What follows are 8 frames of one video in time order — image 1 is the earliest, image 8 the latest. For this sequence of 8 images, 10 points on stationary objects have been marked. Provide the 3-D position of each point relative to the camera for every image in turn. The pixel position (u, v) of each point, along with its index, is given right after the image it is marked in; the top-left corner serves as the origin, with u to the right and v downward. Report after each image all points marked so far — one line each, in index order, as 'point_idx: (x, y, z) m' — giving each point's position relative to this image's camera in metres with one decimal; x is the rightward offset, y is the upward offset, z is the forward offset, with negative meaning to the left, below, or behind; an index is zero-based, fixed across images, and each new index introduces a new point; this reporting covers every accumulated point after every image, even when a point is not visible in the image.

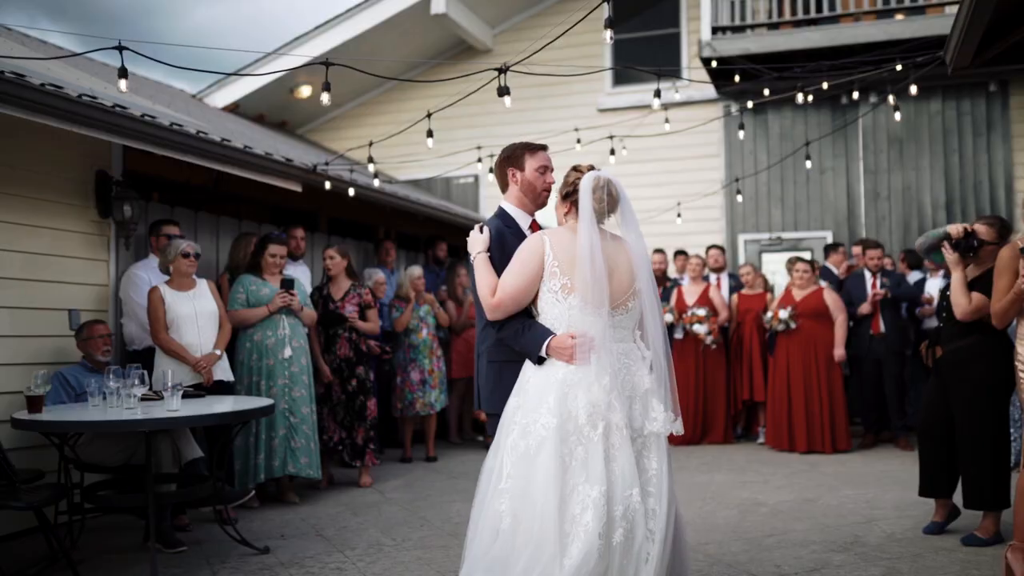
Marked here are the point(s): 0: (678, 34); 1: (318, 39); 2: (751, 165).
0: (+1.9, +2.9, +11.3) m
1: (-2.2, +2.7, +10.8) m
2: (+2.6, +1.3, +10.7) m
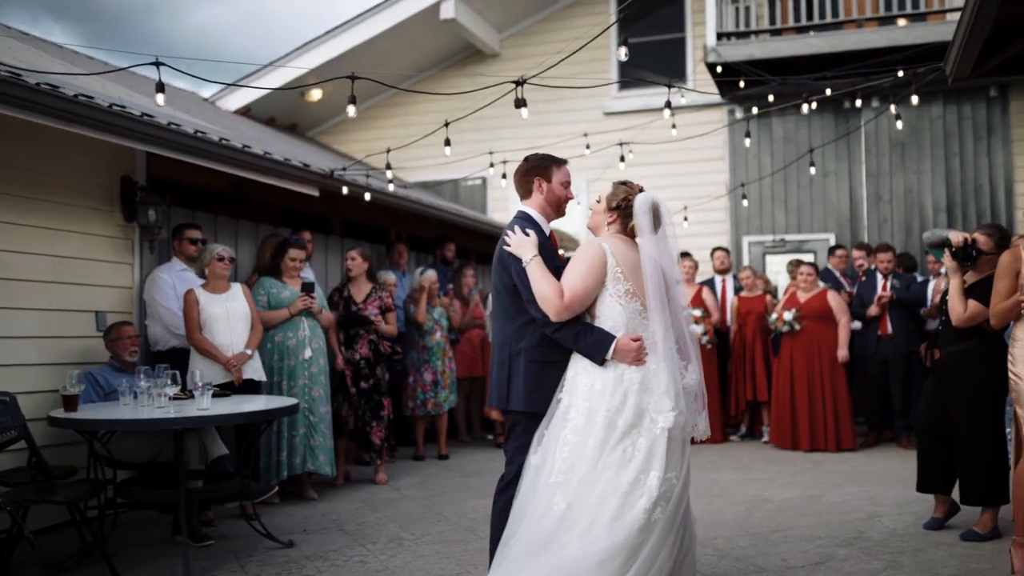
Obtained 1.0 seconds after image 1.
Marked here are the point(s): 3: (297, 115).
0: (+2.0, +2.9, +11.4) m
1: (-2.1, +2.7, +11.0) m
2: (+2.7, +1.3, +10.8) m
3: (-2.6, +2.1, +12.1) m
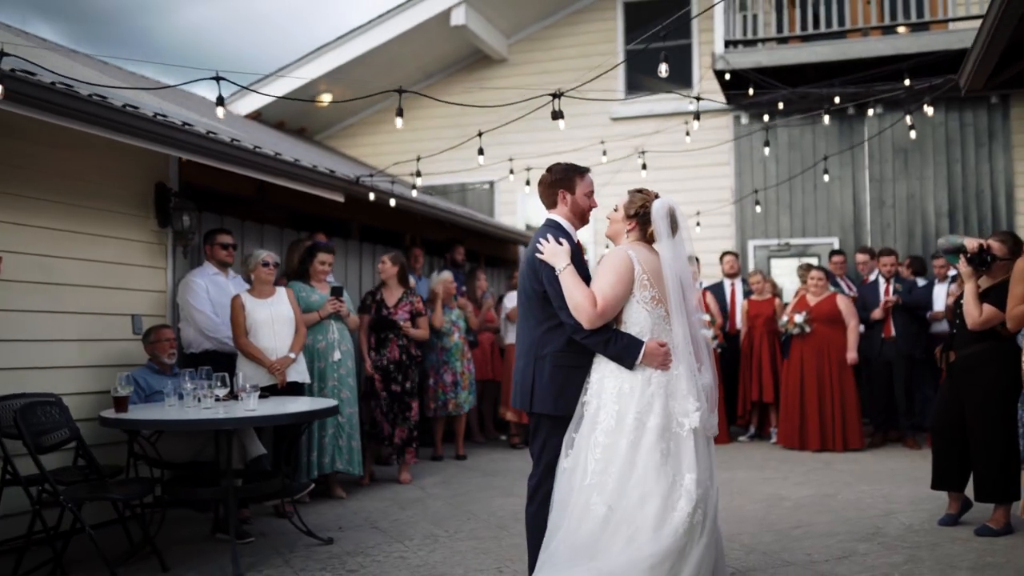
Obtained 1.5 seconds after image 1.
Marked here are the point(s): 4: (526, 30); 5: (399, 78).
0: (+2.1, +2.9, +11.6) m
1: (-2.0, +2.7, +11.1) m
2: (+2.8, +1.3, +11.0) m
3: (-2.6, +2.1, +12.2) m
4: (+0.2, +3.2, +12.1) m
5: (-1.4, +2.6, +12.2) m
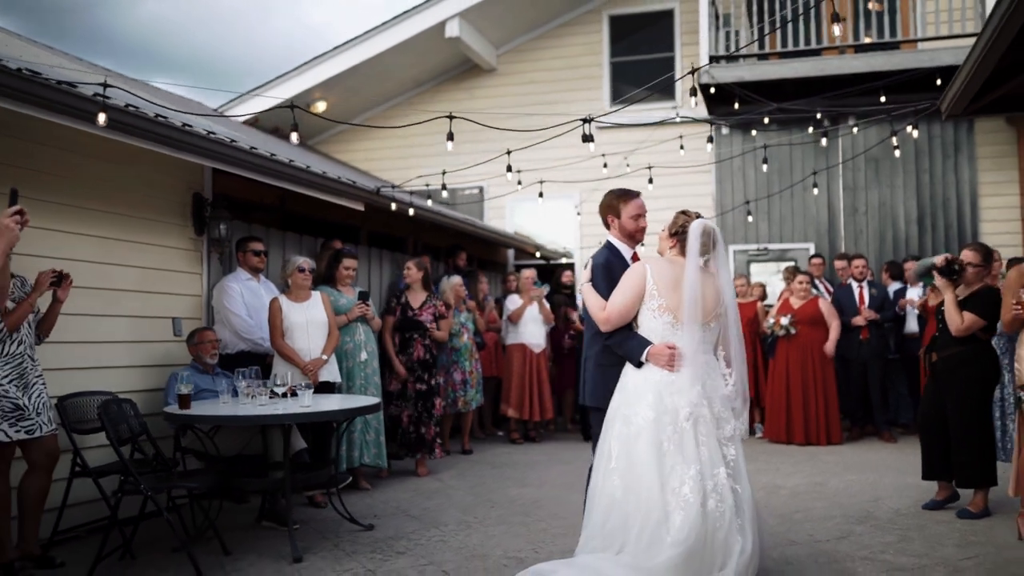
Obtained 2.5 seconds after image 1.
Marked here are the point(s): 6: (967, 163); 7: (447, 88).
0: (+2.0, +2.8, +12.1) m
1: (-2.1, +2.6, +11.5) m
2: (+2.7, +1.2, +11.6) m
3: (-2.7, +2.1, +12.5) m
4: (0.0, +3.2, +12.5) m
5: (-1.5, +2.6, +12.5) m
6: (+5.0, +1.4, +10.9) m
7: (-0.8, +2.6, +12.8) m
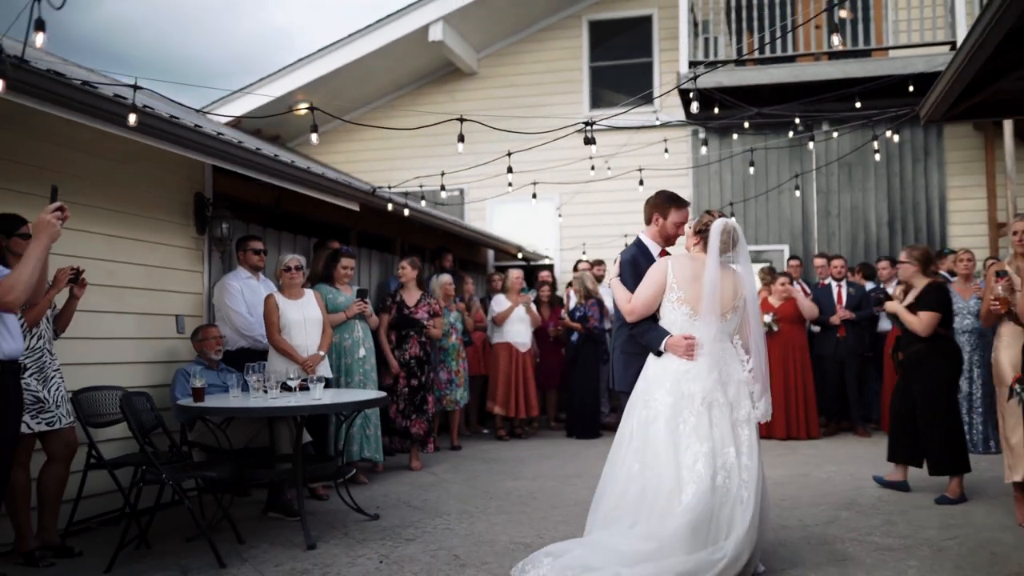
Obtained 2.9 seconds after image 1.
0: (+1.7, +2.8, +12.4) m
1: (-2.4, +2.6, +11.6) m
2: (+2.5, +1.2, +11.8) m
3: (-2.9, +2.1, +12.6) m
4: (-0.2, +3.1, +12.7) m
5: (-1.8, +2.6, +12.7) m
6: (+4.8, +1.4, +11.2) m
7: (-1.1, +2.6, +12.9) m
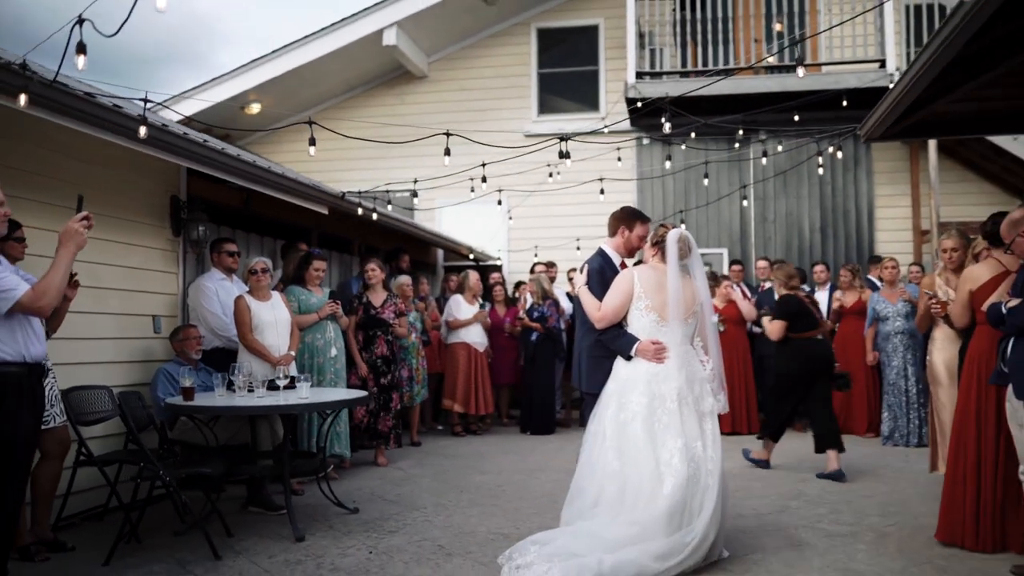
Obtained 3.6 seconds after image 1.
0: (+1.1, +2.8, +12.8) m
1: (-2.9, +2.6, +11.7) m
2: (+1.8, +1.2, +12.3) m
3: (-3.6, +2.1, +12.7) m
4: (-0.9, +3.1, +13.0) m
5: (-2.5, +2.6, +12.8) m
6: (+4.3, +1.4, +11.9) m
7: (-1.8, +2.6, +13.1) m
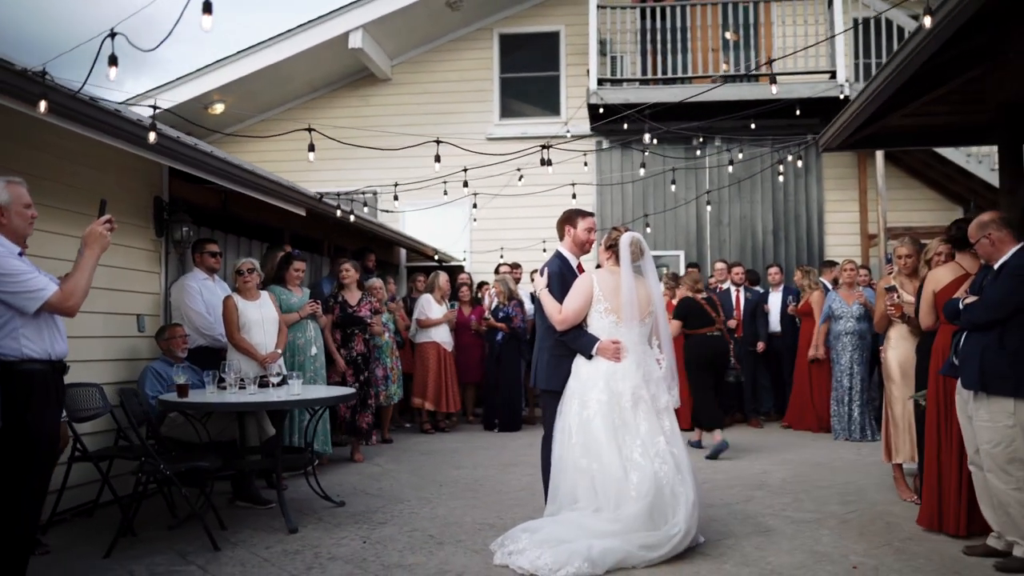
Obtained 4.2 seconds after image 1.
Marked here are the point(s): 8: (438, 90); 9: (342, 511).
0: (+0.6, +2.8, +13.1) m
1: (-3.4, +2.7, +11.7) m
2: (+1.4, +1.2, +12.6) m
3: (-4.1, +2.1, +12.7) m
4: (-1.4, +3.1, +13.2) m
5: (-2.9, +2.6, +12.9) m
6: (+3.8, +1.3, +12.3) m
7: (-2.3, +2.6, +13.2) m
8: (-1.0, +2.6, +13.1) m
9: (-1.0, -1.3, +5.6) m
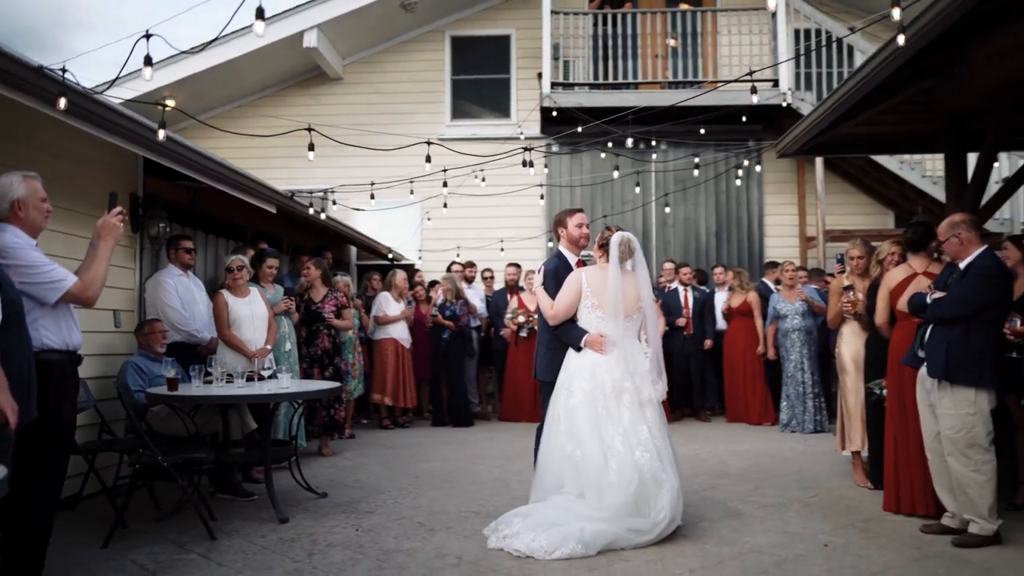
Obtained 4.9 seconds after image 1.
0: (-0.1, +2.8, +13.3) m
1: (-3.9, +2.7, +11.7) m
2: (+0.7, +1.2, +12.9) m
3: (-4.7, +2.1, +12.6) m
4: (-2.0, +3.2, +13.2) m
5: (-3.6, +2.6, +12.9) m
6: (+3.2, +1.3, +12.8) m
7: (-3.0, +2.6, +13.2) m
8: (-1.6, +2.7, +13.2) m
9: (-1.1, -1.2, +5.7) m
